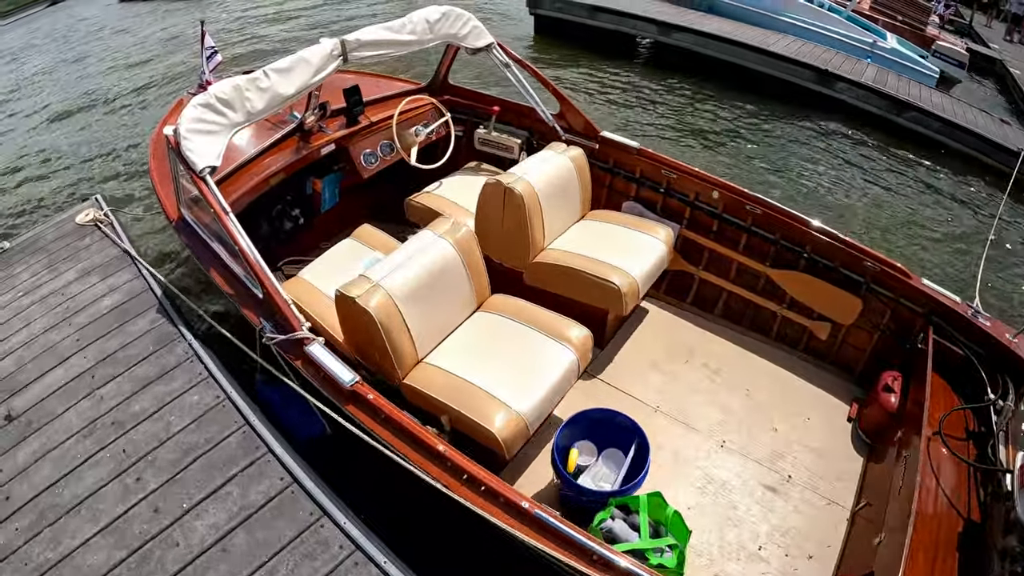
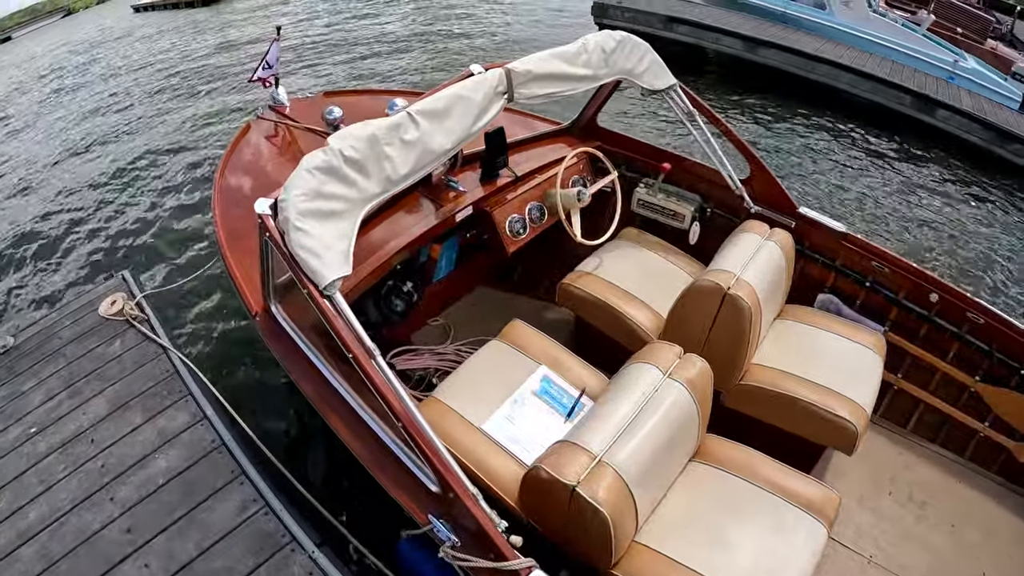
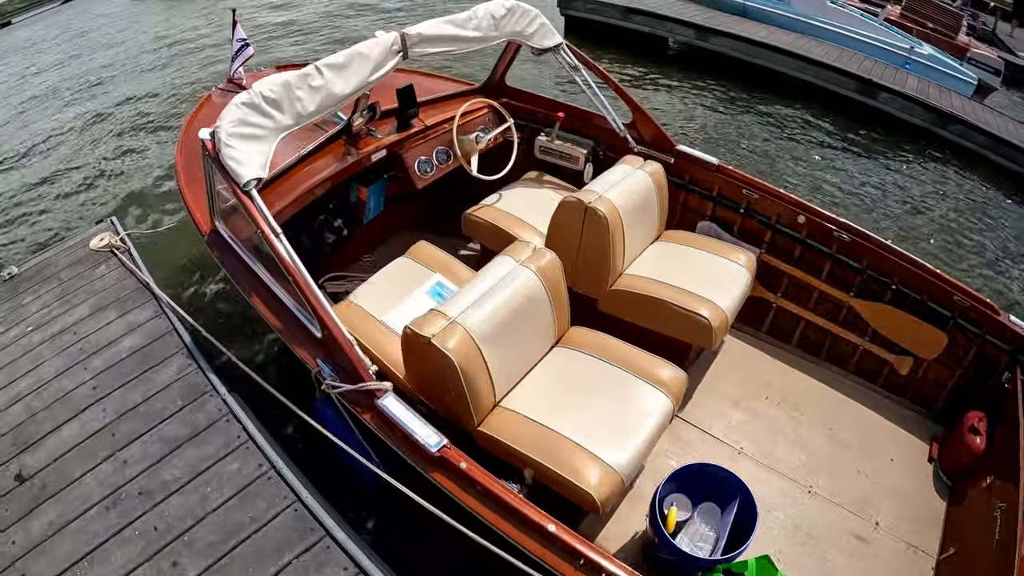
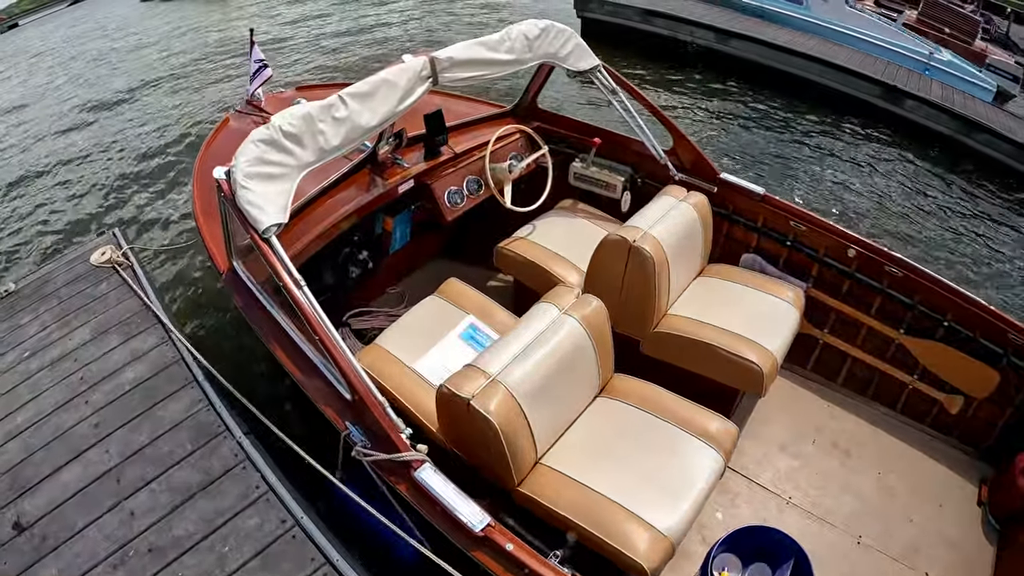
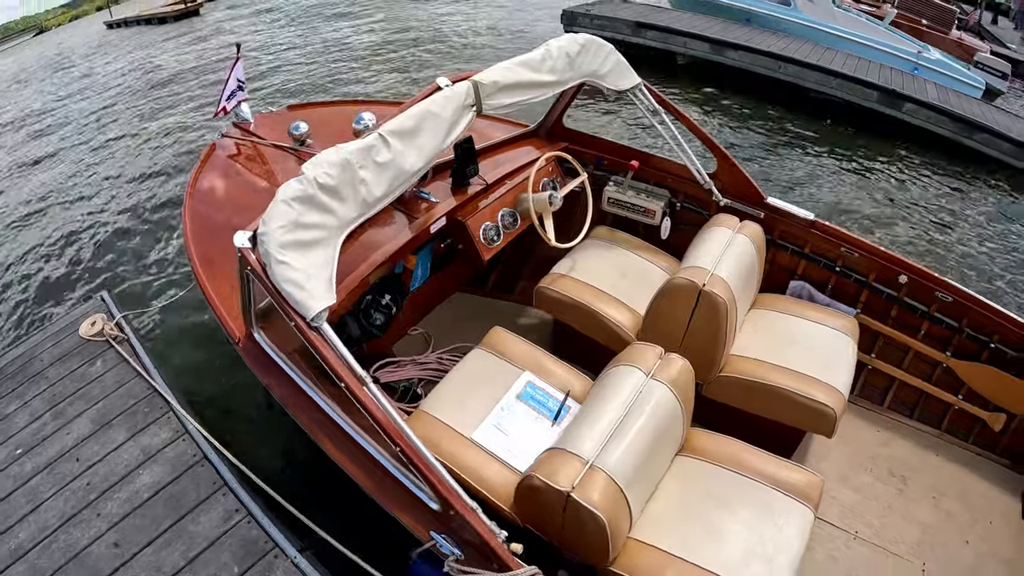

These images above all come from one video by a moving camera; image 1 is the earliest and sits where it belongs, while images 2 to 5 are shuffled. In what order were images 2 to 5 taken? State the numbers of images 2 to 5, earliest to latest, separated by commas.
3, 4, 2, 5
